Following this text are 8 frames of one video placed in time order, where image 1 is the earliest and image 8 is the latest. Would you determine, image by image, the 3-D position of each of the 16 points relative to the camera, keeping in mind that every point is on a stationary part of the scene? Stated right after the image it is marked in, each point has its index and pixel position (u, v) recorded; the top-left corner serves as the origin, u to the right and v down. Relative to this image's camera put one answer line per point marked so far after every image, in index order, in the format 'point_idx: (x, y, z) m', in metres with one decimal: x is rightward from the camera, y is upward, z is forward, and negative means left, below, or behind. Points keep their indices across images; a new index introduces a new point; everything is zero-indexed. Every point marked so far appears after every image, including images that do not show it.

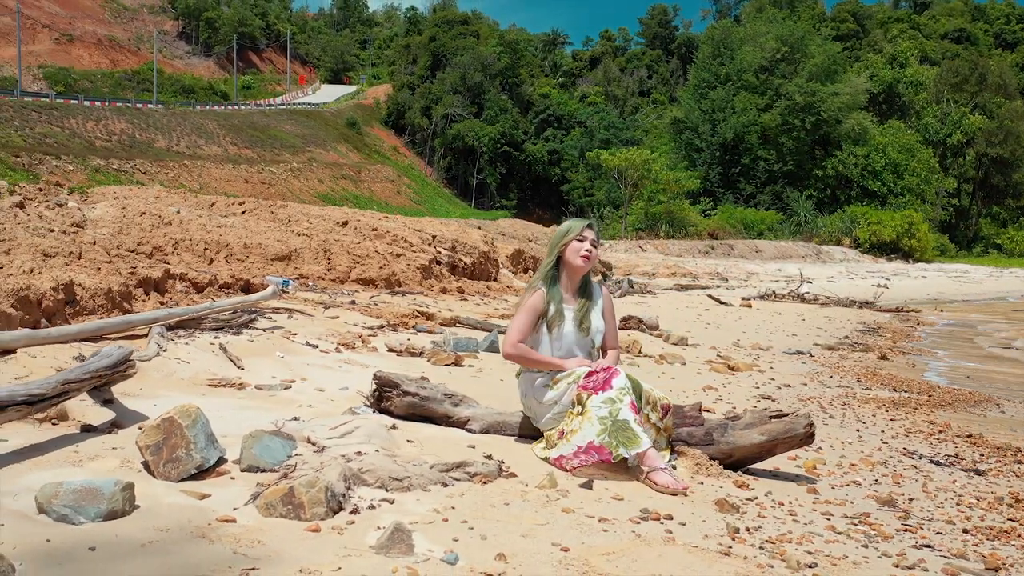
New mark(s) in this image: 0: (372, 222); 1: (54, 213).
0: (-1.5, +0.7, +12.4) m
1: (-4.2, +0.7, +10.6) m
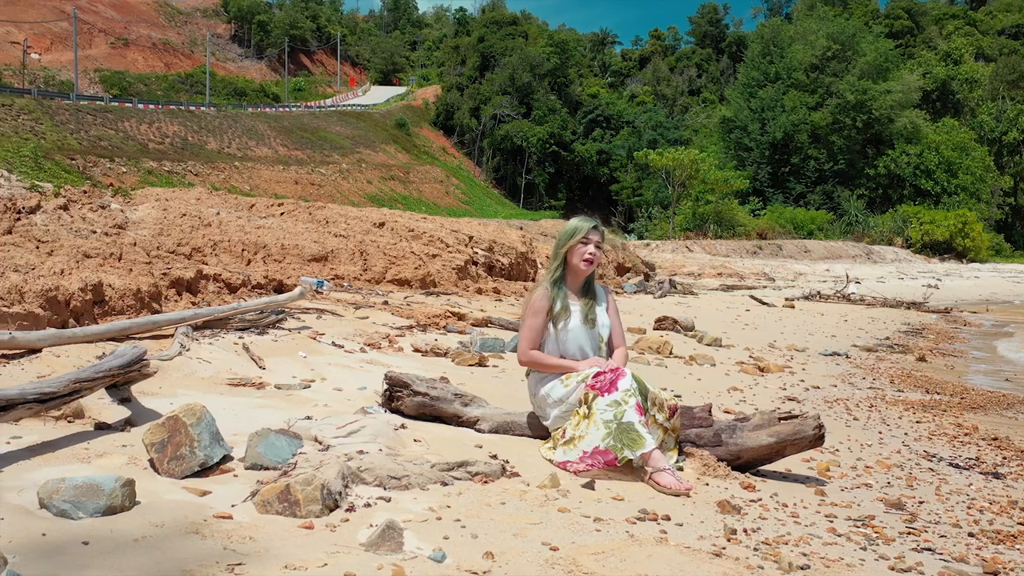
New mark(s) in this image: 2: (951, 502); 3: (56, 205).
0: (-1.1, +0.7, +12.5) m
1: (-3.9, +0.7, +10.8) m
2: (+1.5, -0.7, +3.8) m
3: (-4.3, +0.8, +10.6) m
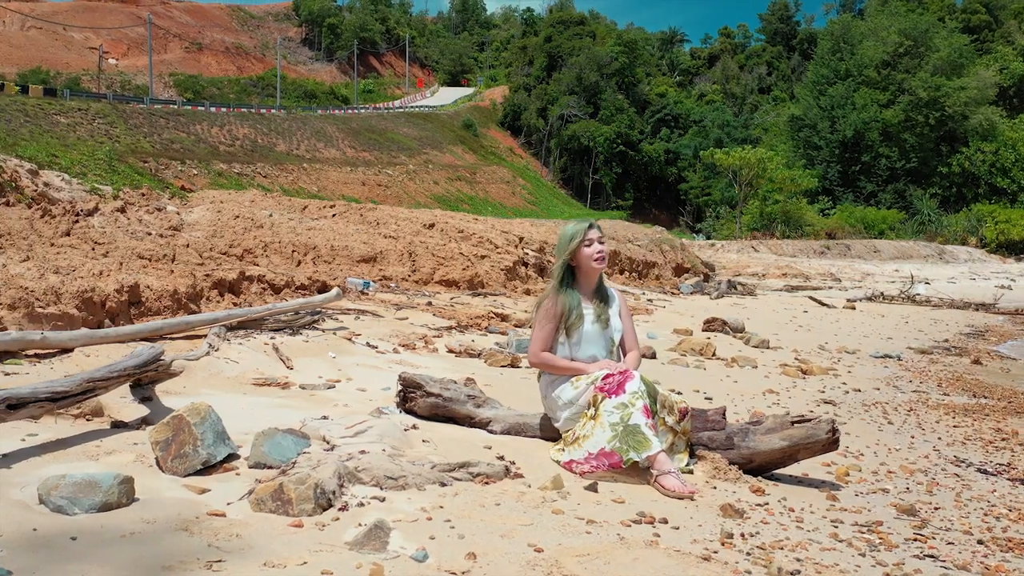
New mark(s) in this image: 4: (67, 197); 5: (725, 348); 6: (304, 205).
0: (-0.6, +0.7, +12.6) m
1: (-3.5, +0.7, +11.0) m
2: (+1.5, -0.7, +3.8) m
3: (-3.8, +0.8, +10.9) m
4: (-4.4, +0.9, +11.2) m
5: (+1.7, -0.5, +9.0) m
6: (-2.2, +0.9, +12.3) m
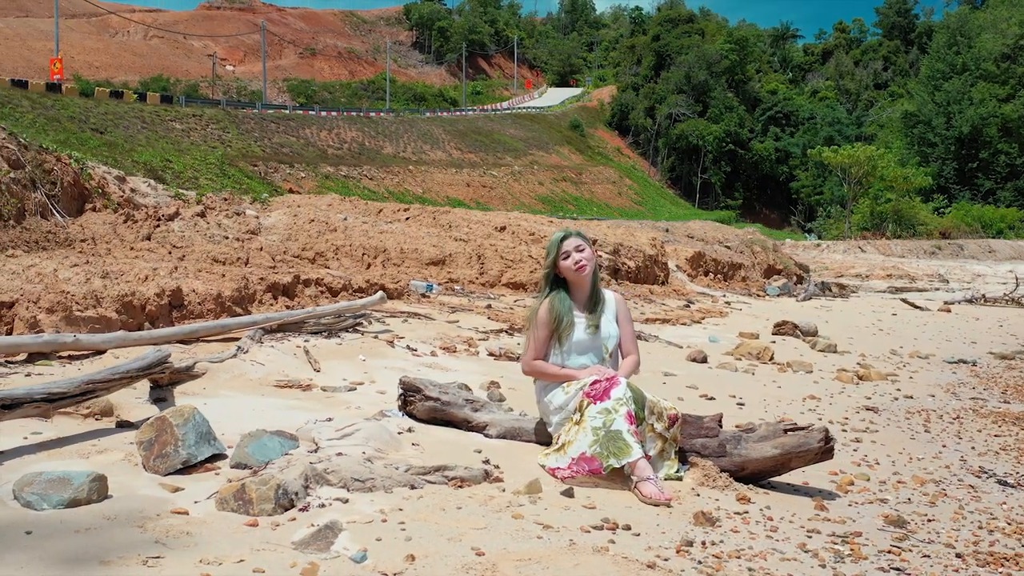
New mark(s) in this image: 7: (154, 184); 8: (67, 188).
0: (+0.2, +0.7, +12.6) m
1: (-2.8, +0.7, +11.4) m
2: (+1.5, -0.8, +3.7) m
3: (-3.1, +0.8, +11.2) m
4: (-3.7, +0.9, +11.6) m
5: (+2.1, -0.5, +8.8) m
6: (-1.5, +0.9, +12.5) m
7: (-3.9, +1.1, +12.2) m
8: (-4.1, +0.9, +10.6) m
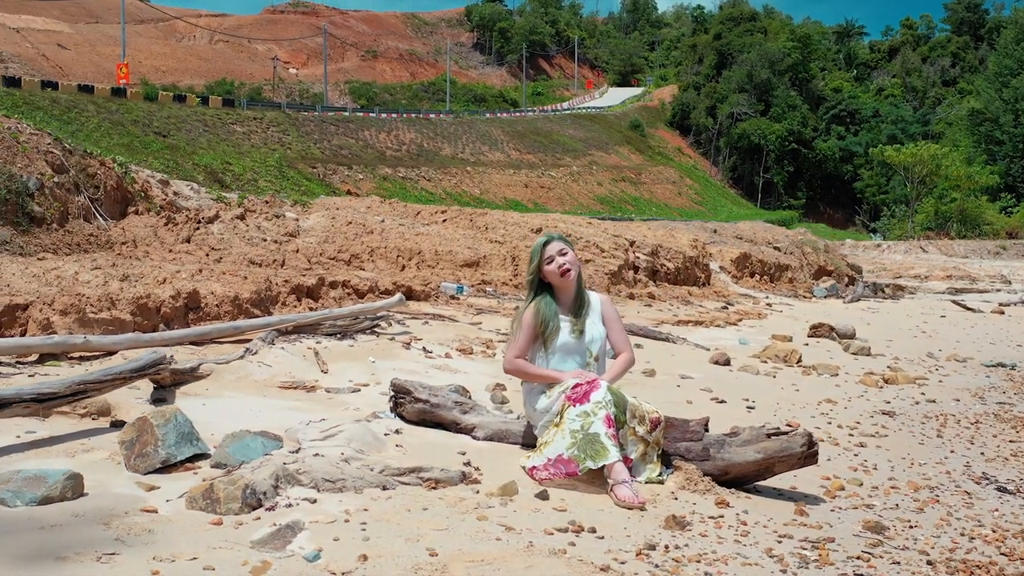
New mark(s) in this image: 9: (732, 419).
0: (+0.7, +0.7, +12.7) m
1: (-2.4, +0.6, +11.6) m
2: (+1.4, -0.8, +3.6) m
3: (-2.8, +0.7, +11.4) m
4: (-3.3, +0.9, +11.8) m
5: (+2.3, -0.5, +8.8) m
6: (-1.0, +0.9, +12.6) m
7: (-3.5, +1.1, +12.5) m
8: (-3.8, +0.9, +10.8) m
9: (+1.1, -0.6, +5.5) m
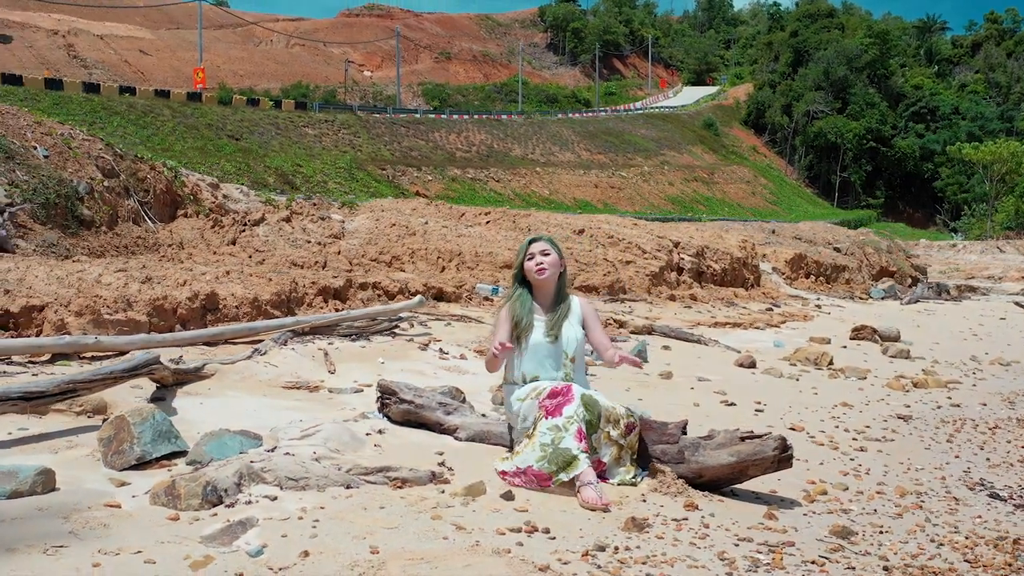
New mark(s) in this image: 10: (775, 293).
0: (+1.1, +0.7, +12.7) m
1: (-2.0, +0.6, +11.8) m
2: (+1.3, -0.8, +3.6) m
3: (-2.4, +0.7, +11.7) m
4: (-2.9, +0.9, +12.1) m
5: (+2.6, -0.5, +8.7) m
6: (-0.6, +0.8, +12.7) m
7: (-3.0, +1.1, +12.7) m
8: (-3.5, +0.9, +11.1) m
9: (+1.1, -0.6, +5.5) m
10: (+3.2, -0.1, +14.0) m
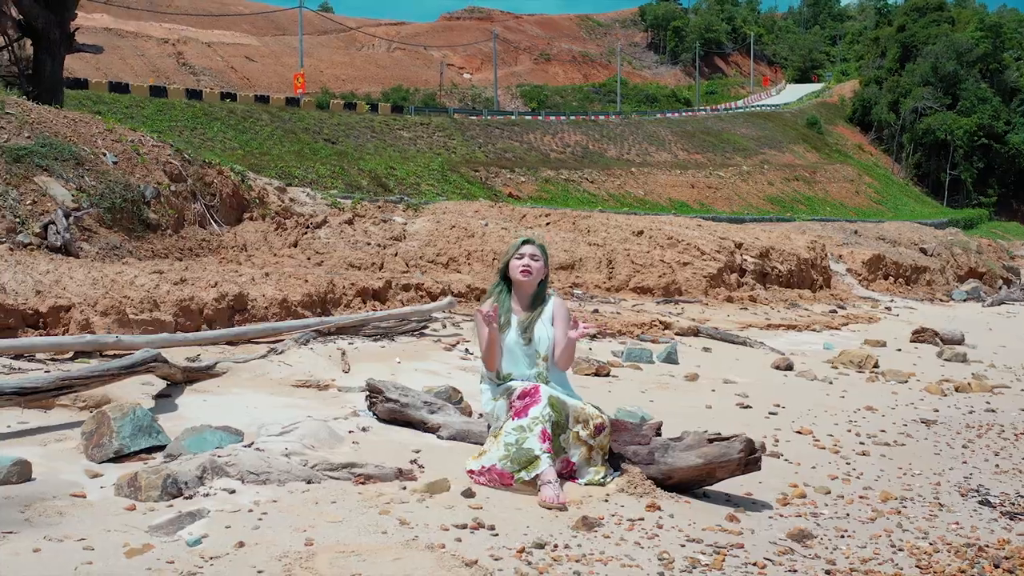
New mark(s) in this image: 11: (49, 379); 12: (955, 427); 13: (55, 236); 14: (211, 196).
0: (+1.8, +0.6, +12.6) m
1: (-1.4, +0.6, +12.0) m
2: (+1.2, -0.8, +3.6) m
3: (-1.8, +0.7, +11.9) m
4: (-2.2, +0.8, +12.4) m
5: (+2.9, -0.5, +8.5) m
6: (+0.1, +0.8, +12.8) m
7: (-2.3, +1.1, +13.0) m
8: (-2.9, +0.9, +11.5) m
9: (+1.1, -0.6, +5.5) m
10: (+4.0, -0.1, +13.8) m
11: (-1.7, -0.3, +4.2) m
12: (+2.3, -0.7, +5.8) m
13: (-3.5, +0.4, +8.8) m
14: (-3.0, +0.9, +11.3) m
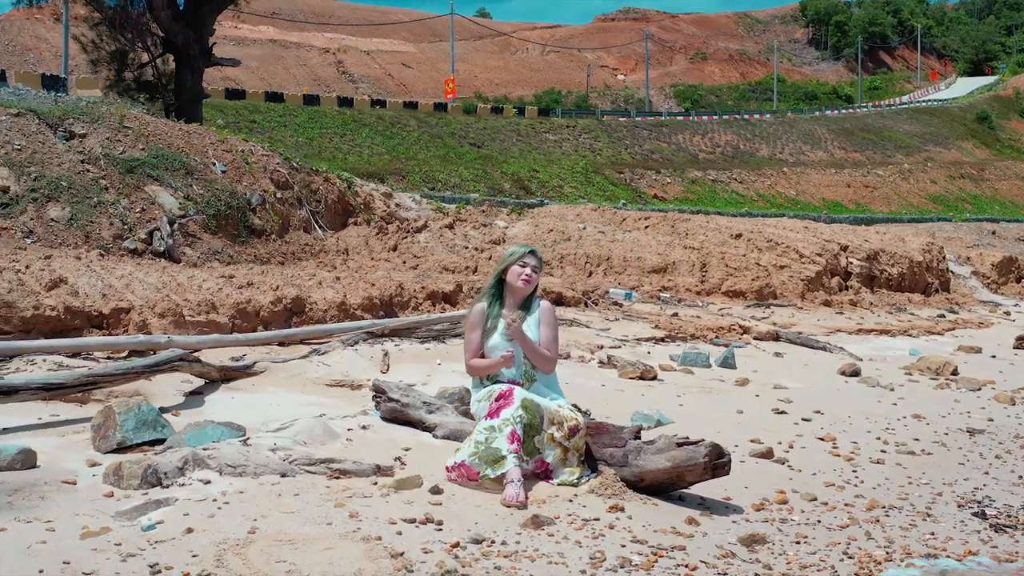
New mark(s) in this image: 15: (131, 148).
0: (+2.9, +0.6, +12.4) m
1: (-0.4, +0.6, +12.3) m
2: (+1.0, -0.8, +3.5) m
3: (-0.7, +0.7, +12.2) m
4: (-1.1, +0.8, +12.8) m
5: (+3.4, -0.6, +8.2) m
6: (+1.3, +0.8, +12.8) m
7: (-1.1, +1.1, +13.4) m
8: (-1.9, +0.9, +11.9) m
9: (+1.3, -0.7, +5.5) m
10: (+5.3, -0.1, +13.3) m
11: (-1.7, -0.4, +4.6) m
12: (+2.5, -0.7, +5.6) m
13: (-2.9, +0.4, +9.4) m
14: (-2.0, +0.9, +11.8) m
15: (-3.6, +1.3, +10.6) m
